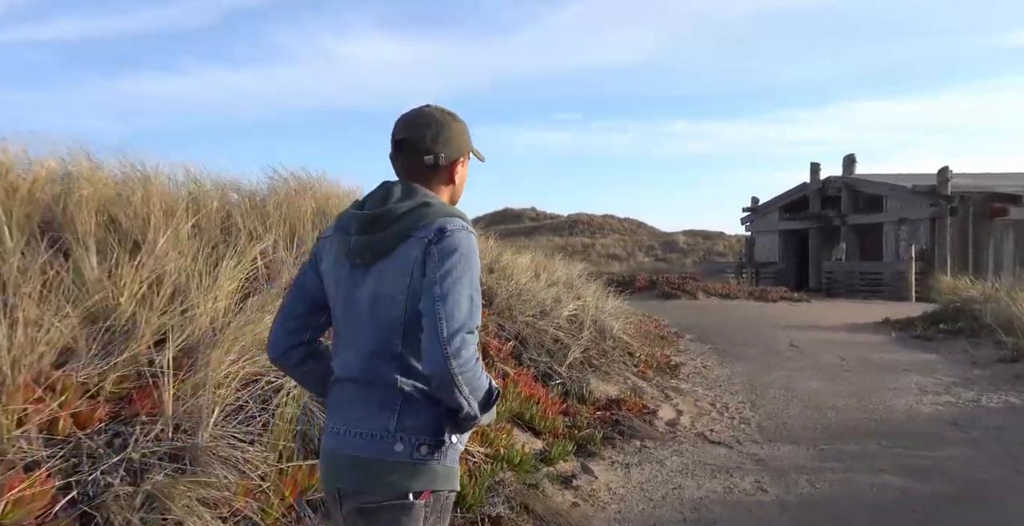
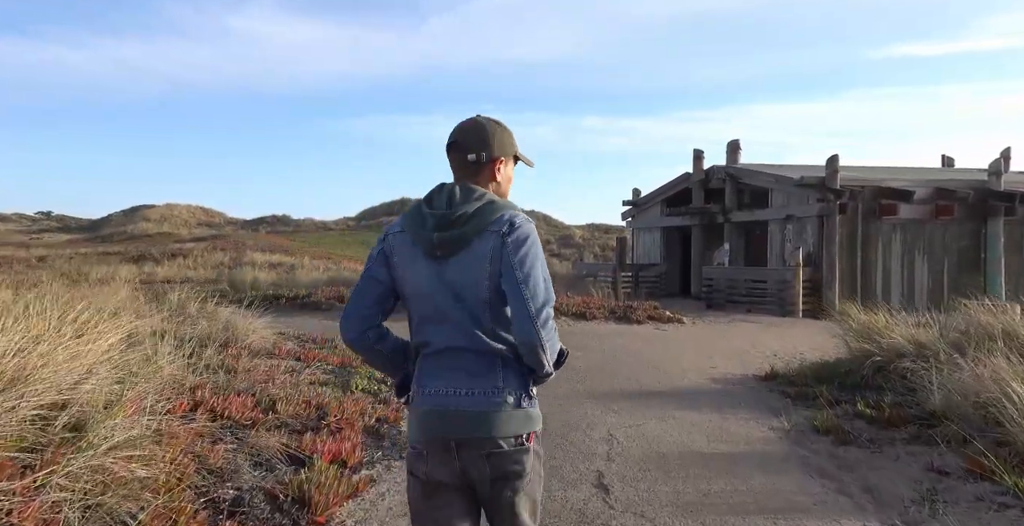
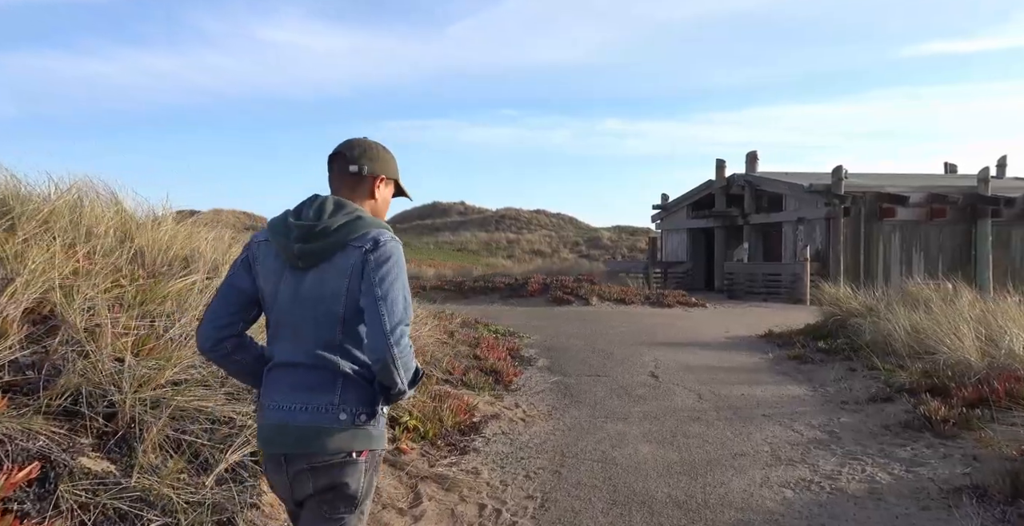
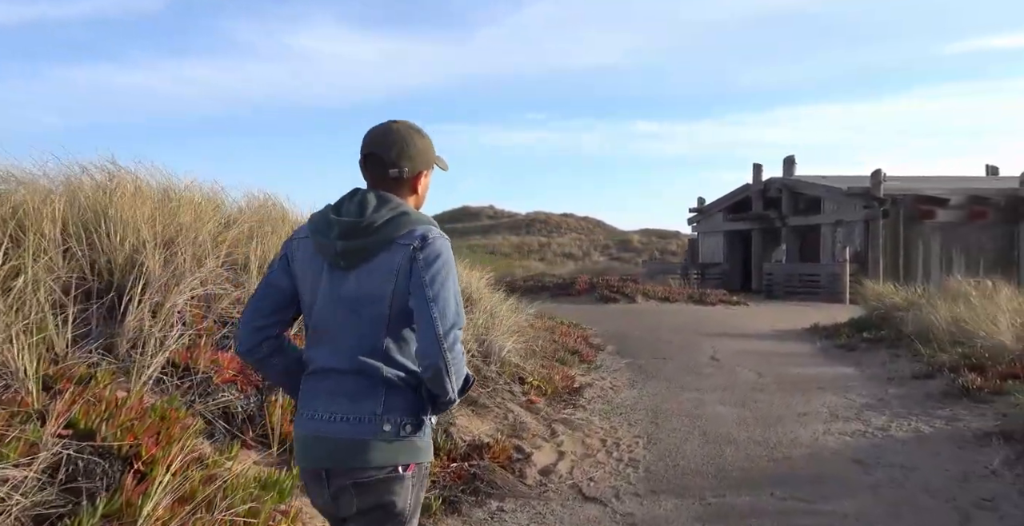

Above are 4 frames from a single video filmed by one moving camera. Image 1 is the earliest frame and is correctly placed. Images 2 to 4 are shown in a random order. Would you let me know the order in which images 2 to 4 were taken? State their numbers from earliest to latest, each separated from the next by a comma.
4, 3, 2
